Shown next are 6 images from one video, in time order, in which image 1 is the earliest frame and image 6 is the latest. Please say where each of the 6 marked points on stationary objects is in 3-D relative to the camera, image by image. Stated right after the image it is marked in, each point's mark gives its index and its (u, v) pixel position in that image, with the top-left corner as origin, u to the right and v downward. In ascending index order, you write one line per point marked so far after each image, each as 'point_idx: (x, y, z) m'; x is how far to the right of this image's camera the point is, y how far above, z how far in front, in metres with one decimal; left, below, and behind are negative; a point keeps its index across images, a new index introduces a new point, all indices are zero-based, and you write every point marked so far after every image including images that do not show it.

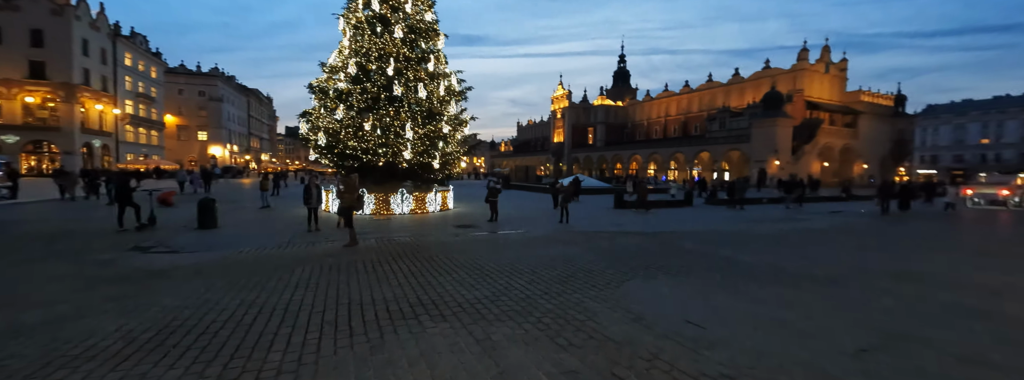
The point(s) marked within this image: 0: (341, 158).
0: (-6.3, +1.1, +16.3) m
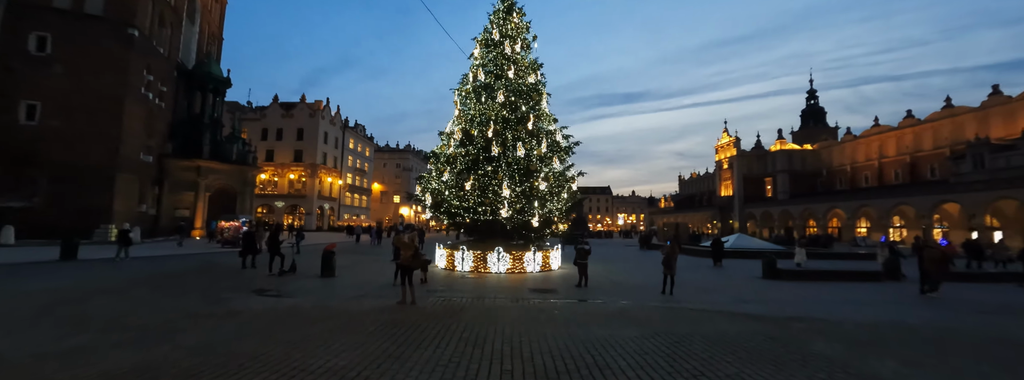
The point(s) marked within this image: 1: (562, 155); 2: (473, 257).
0: (-2.5, -1.0, +16.5) m
1: (+1.8, +1.4, +16.5) m
2: (-1.5, -2.4, +15.7) m
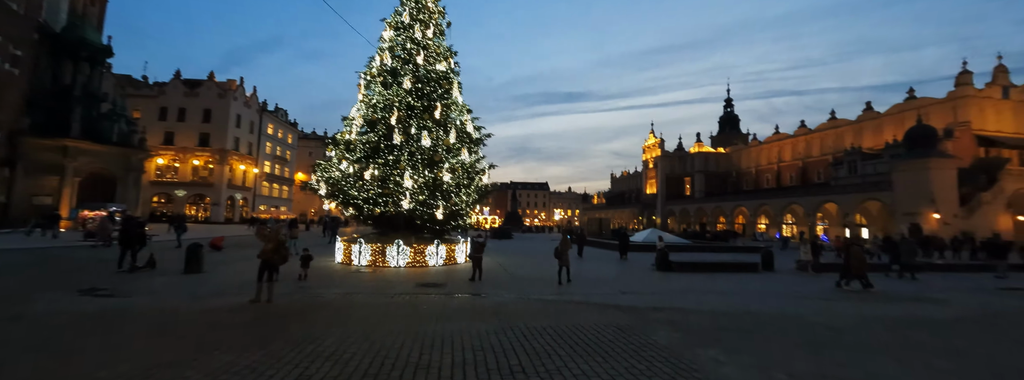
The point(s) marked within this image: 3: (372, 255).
0: (-5.8, -0.6, +15.5) m
1: (-1.5, +1.7, +16.0) m
2: (-4.8, -2.0, +14.8) m
3: (-4.8, -2.2, +14.8) m
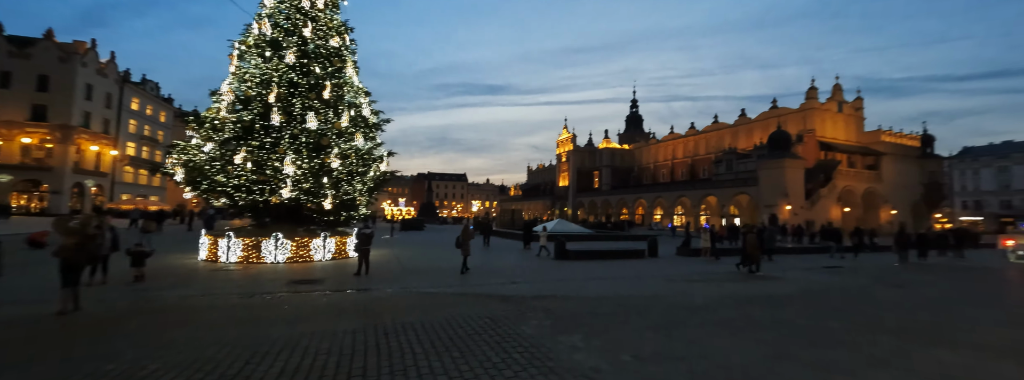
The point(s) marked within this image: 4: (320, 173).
0: (-9.1, -0.2, +14.0) m
1: (-4.9, +2.1, +15.3) m
2: (-8.0, -1.6, +13.5) m
3: (-7.9, -1.8, +13.6) m
4: (-5.9, +0.6, +14.0) m
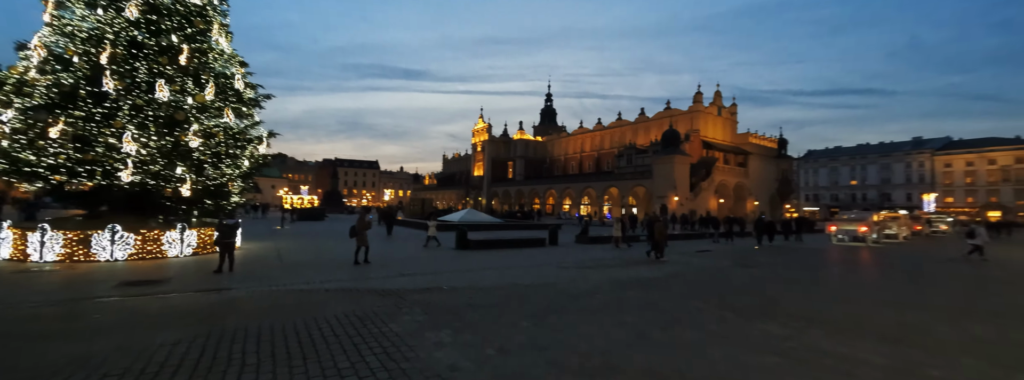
0: (-12.0, +0.3, +11.8) m
1: (-8.1, +2.5, +13.7) m
2: (-10.9, -1.2, +11.6) m
3: (-10.9, -1.4, +11.6) m
4: (-8.9, +1.0, +12.3) m
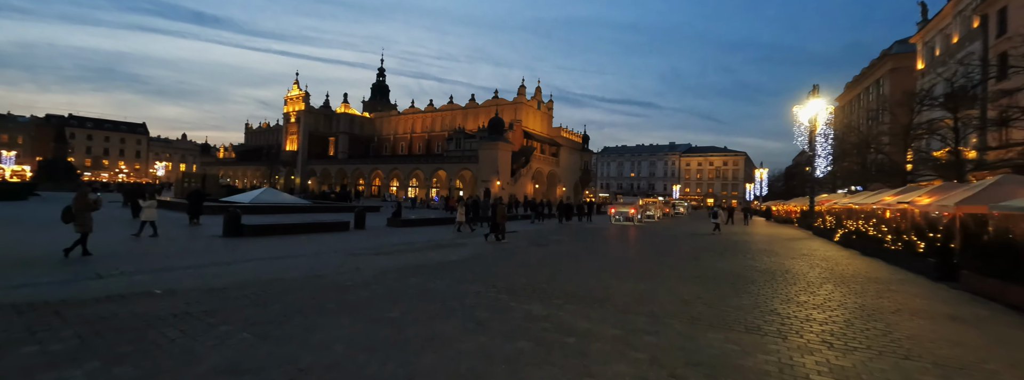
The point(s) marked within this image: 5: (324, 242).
0: (-16.3, +1.1, +5.5) m
1: (-13.3, +3.3, +8.7) m
2: (-15.2, -0.4, +5.7) m
3: (-15.2, -0.6, +5.8) m
4: (-13.6, +1.7, +7.1) m
5: (-5.5, -1.6, +13.1) m
